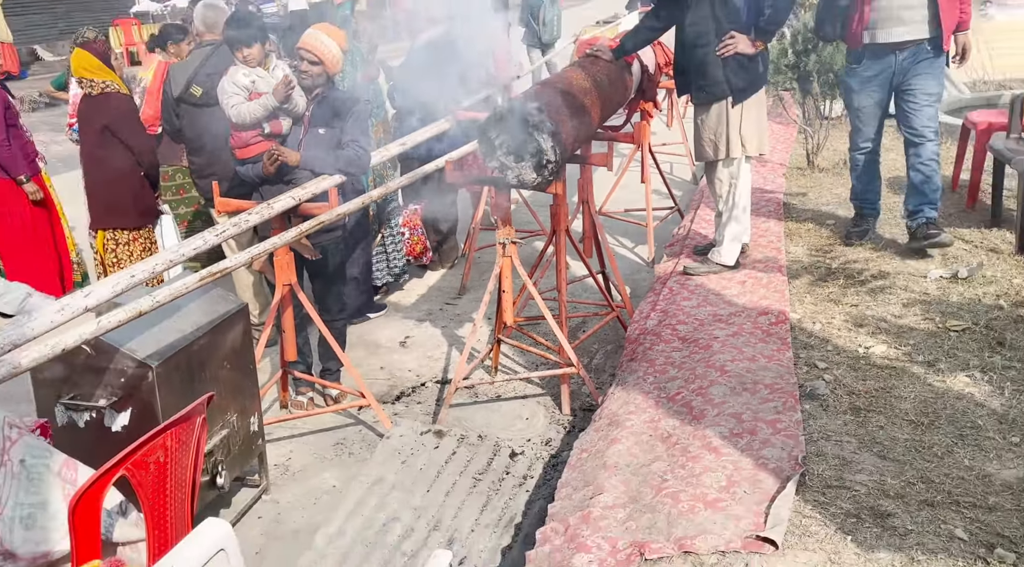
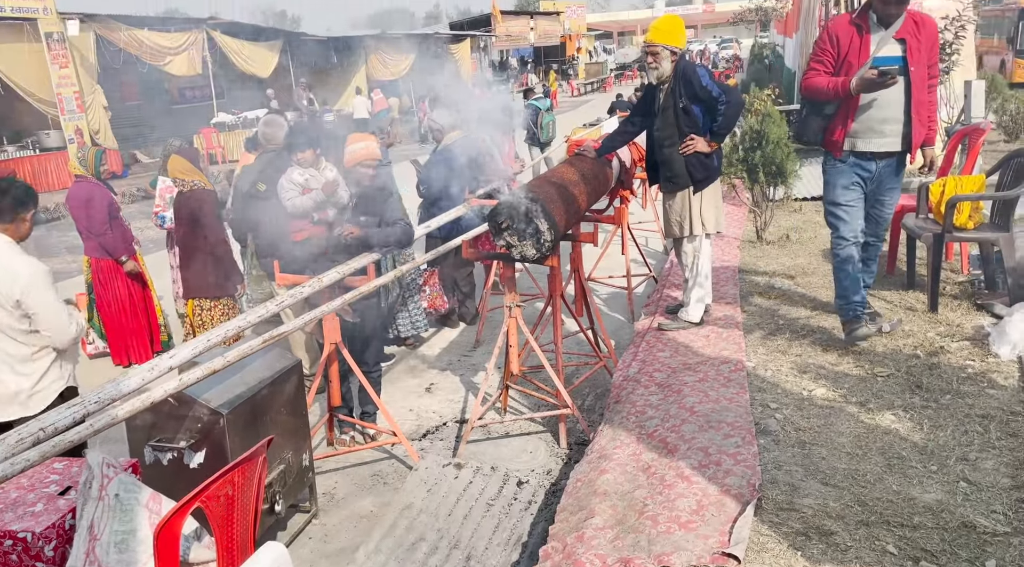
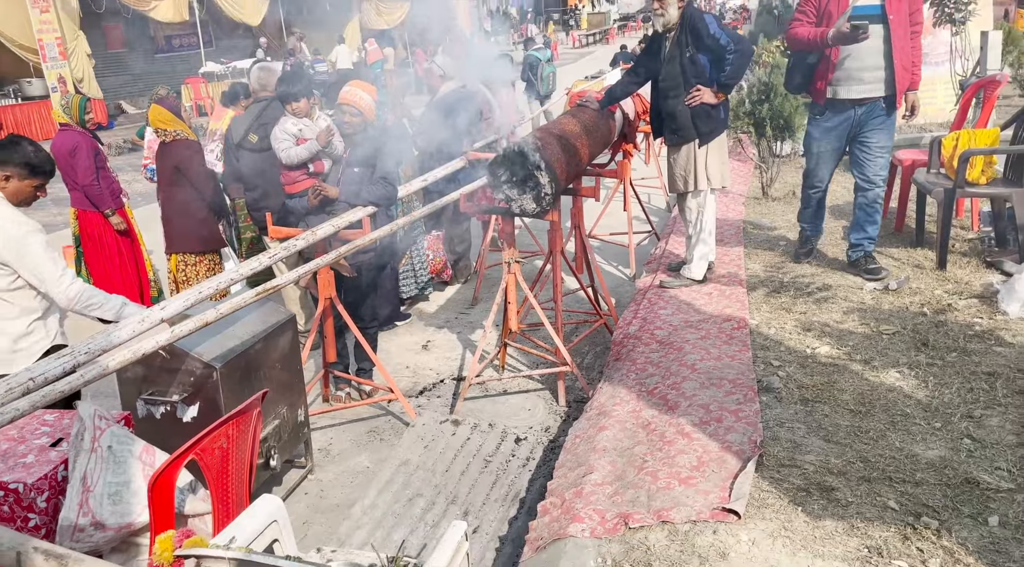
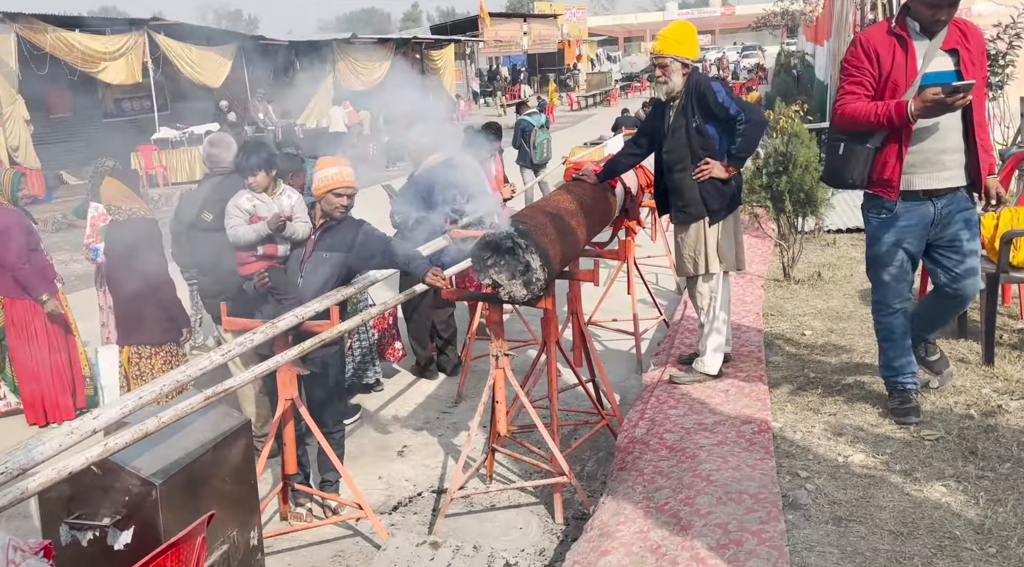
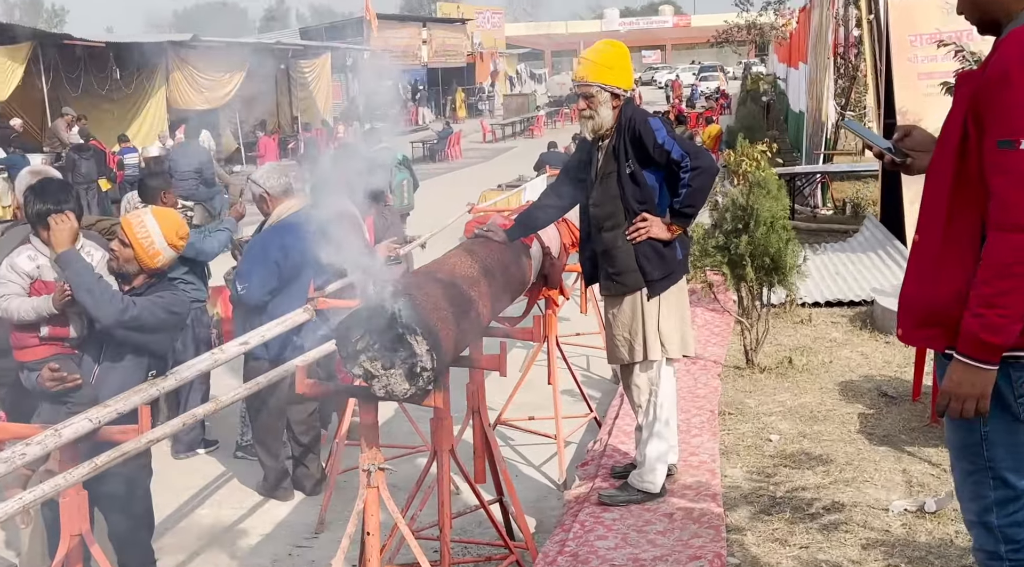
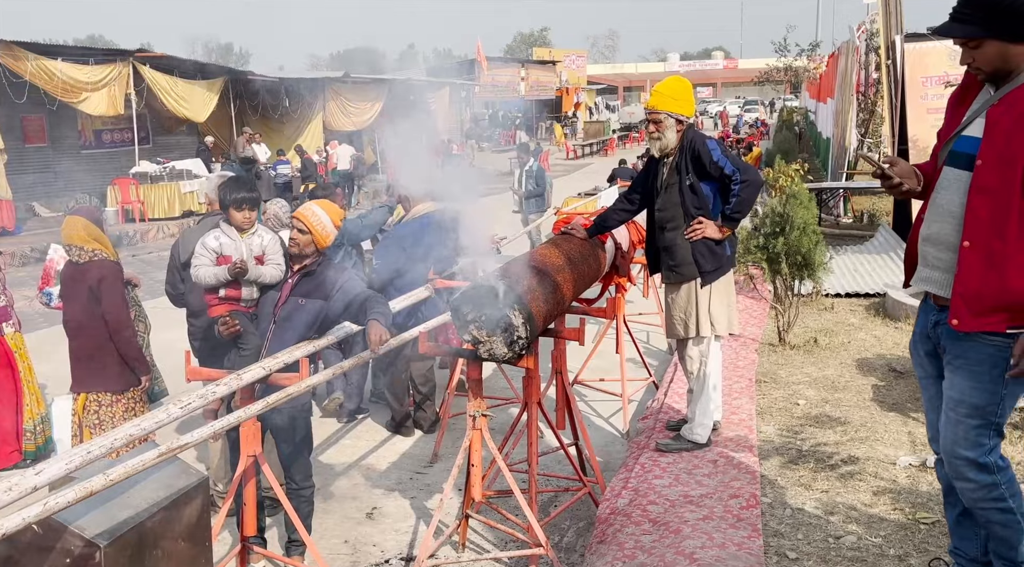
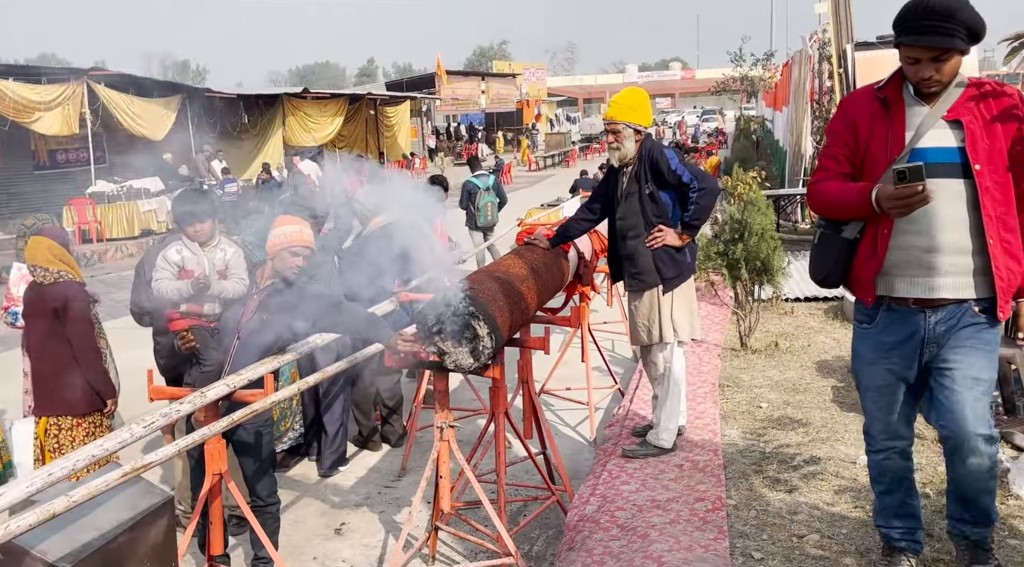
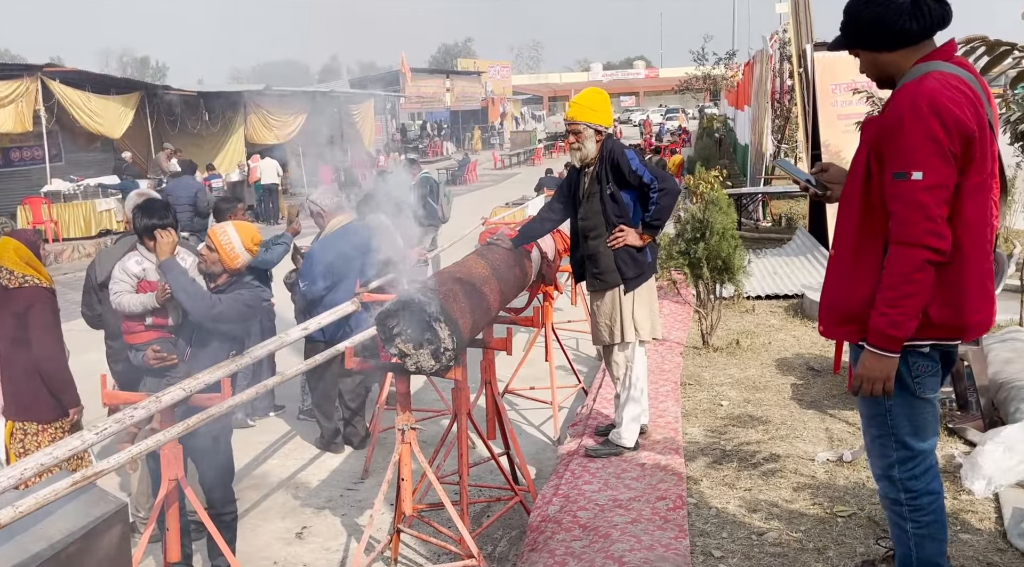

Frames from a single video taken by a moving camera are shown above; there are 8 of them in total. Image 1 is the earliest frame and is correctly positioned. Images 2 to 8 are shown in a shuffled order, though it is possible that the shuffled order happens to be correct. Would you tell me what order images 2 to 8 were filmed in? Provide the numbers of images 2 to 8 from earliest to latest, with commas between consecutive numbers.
3, 2, 4, 7, 6, 8, 5
